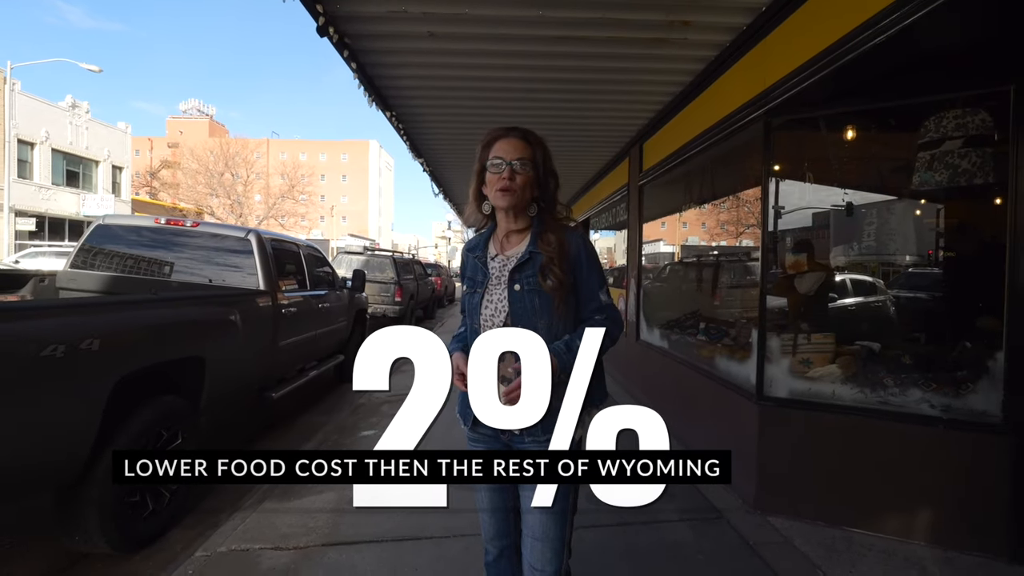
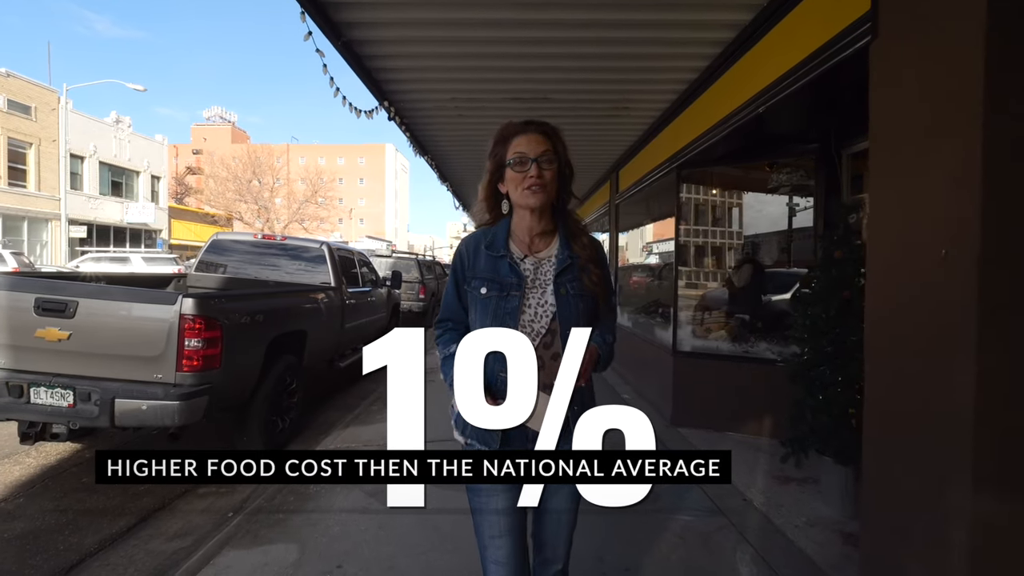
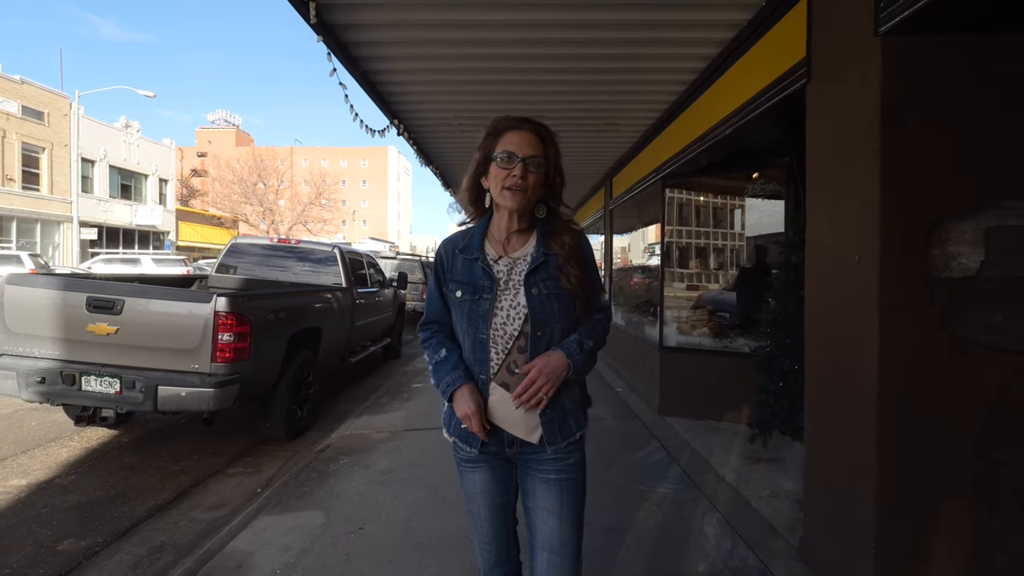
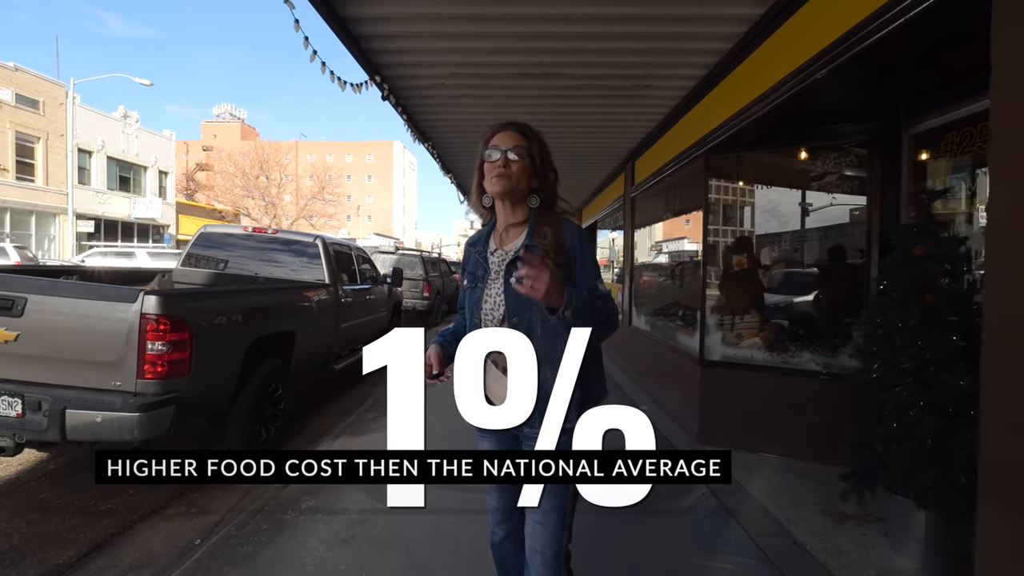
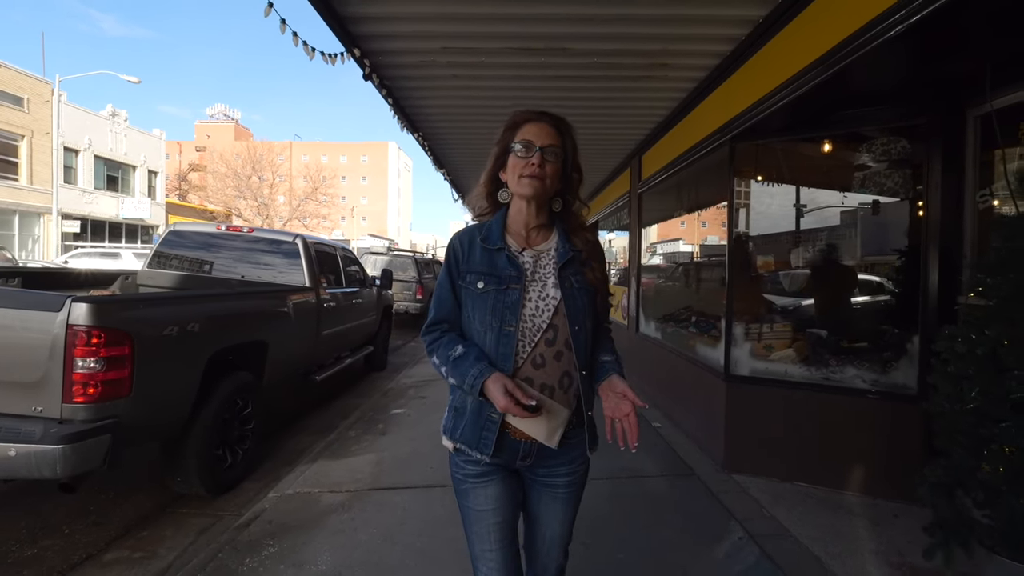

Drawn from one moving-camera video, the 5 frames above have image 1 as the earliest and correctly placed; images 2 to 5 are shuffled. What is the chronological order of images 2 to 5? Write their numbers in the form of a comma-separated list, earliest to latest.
5, 4, 2, 3
